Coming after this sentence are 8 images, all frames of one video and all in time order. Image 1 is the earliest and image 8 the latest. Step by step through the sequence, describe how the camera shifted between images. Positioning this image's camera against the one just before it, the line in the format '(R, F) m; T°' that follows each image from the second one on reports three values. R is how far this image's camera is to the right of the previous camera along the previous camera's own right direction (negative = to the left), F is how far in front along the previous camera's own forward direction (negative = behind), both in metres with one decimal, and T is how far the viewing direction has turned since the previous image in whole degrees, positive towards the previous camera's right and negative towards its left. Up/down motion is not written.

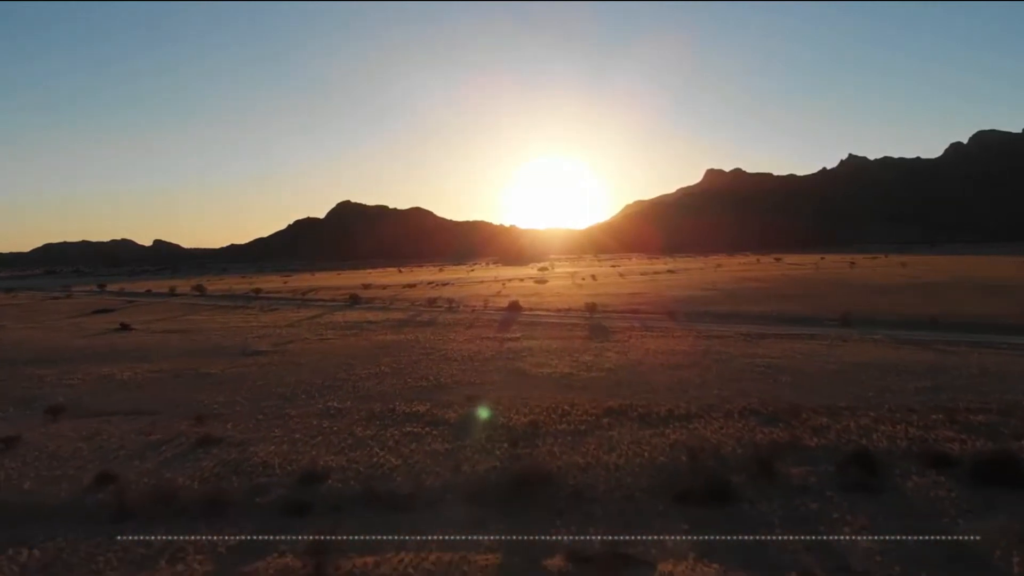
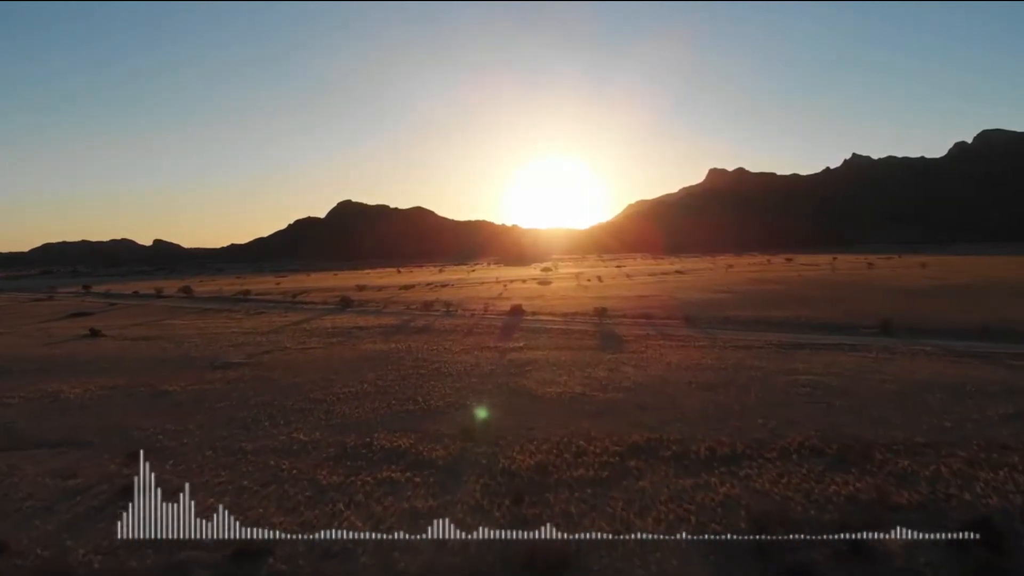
(0.0, +4.4) m; 0°
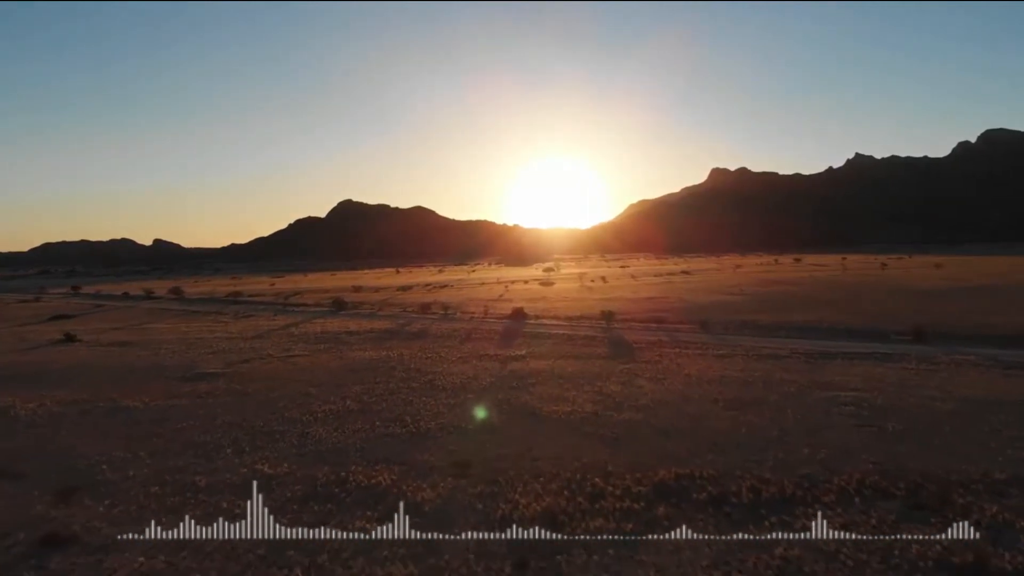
(0.0, +3.2) m; 0°
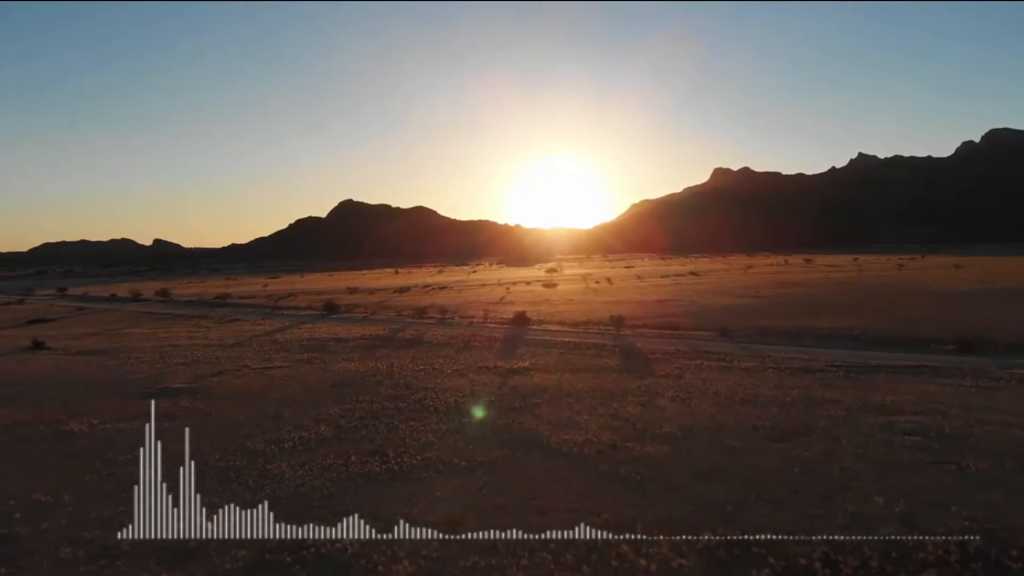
(0.0, +3.6) m; 0°
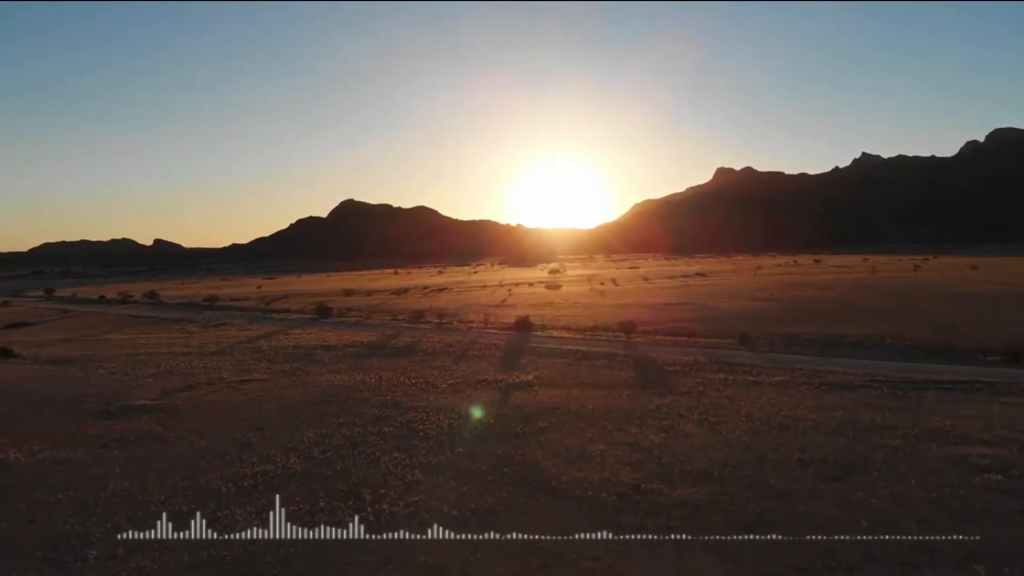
(0.0, +3.2) m; 0°
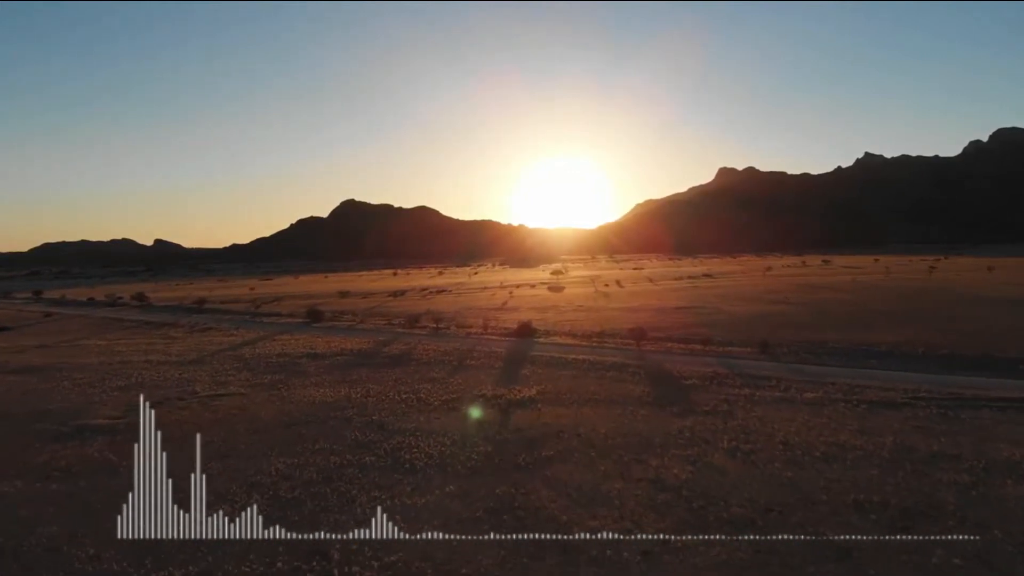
(0.0, +2.8) m; 0°
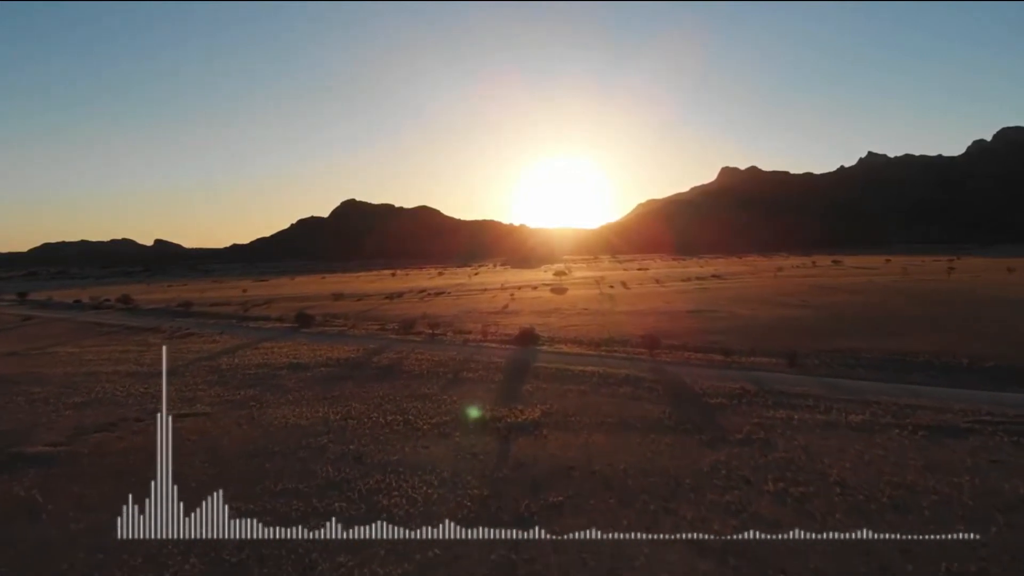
(0.0, +3.2) m; 0°
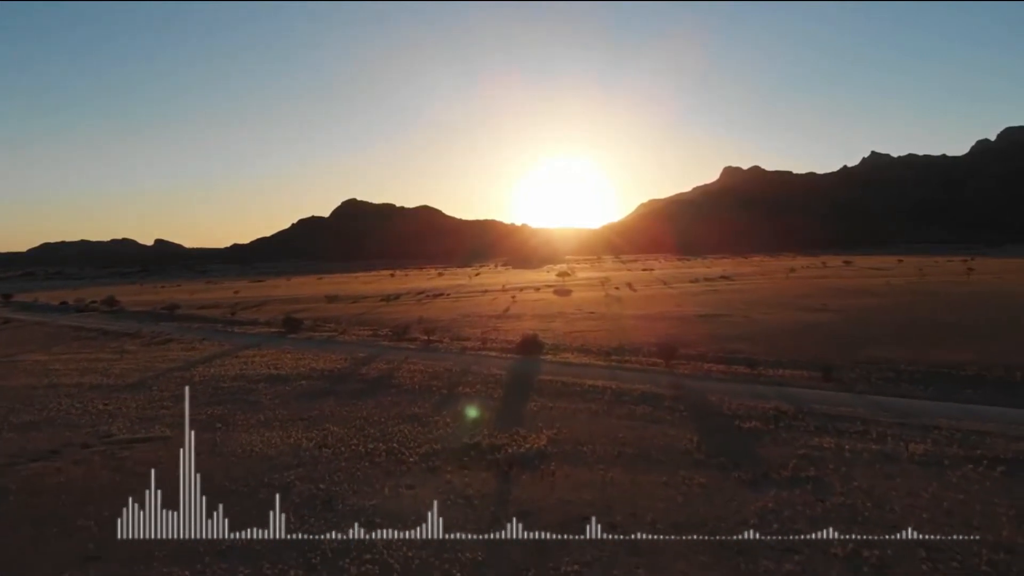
(0.0, +3.1) m; 0°
